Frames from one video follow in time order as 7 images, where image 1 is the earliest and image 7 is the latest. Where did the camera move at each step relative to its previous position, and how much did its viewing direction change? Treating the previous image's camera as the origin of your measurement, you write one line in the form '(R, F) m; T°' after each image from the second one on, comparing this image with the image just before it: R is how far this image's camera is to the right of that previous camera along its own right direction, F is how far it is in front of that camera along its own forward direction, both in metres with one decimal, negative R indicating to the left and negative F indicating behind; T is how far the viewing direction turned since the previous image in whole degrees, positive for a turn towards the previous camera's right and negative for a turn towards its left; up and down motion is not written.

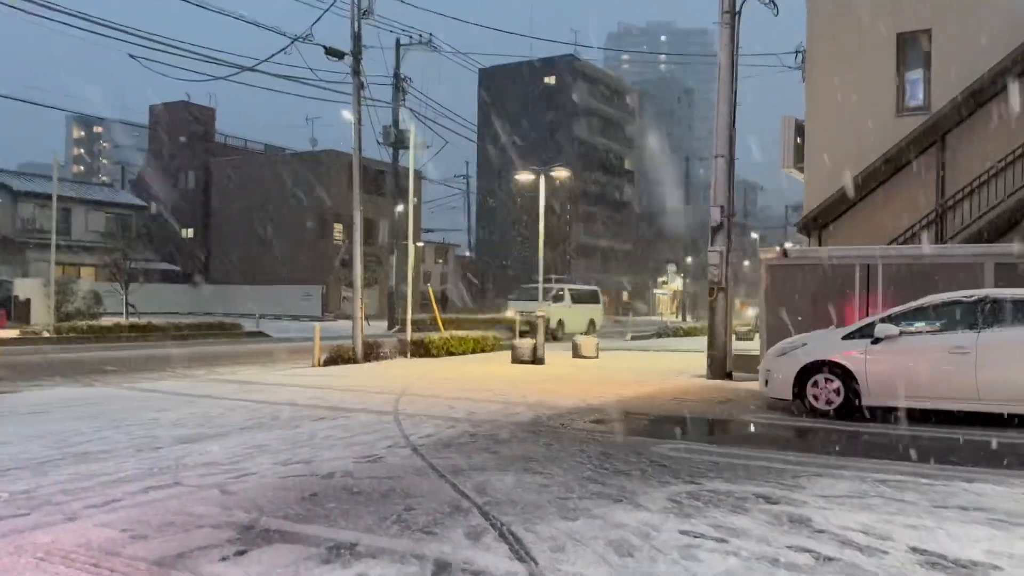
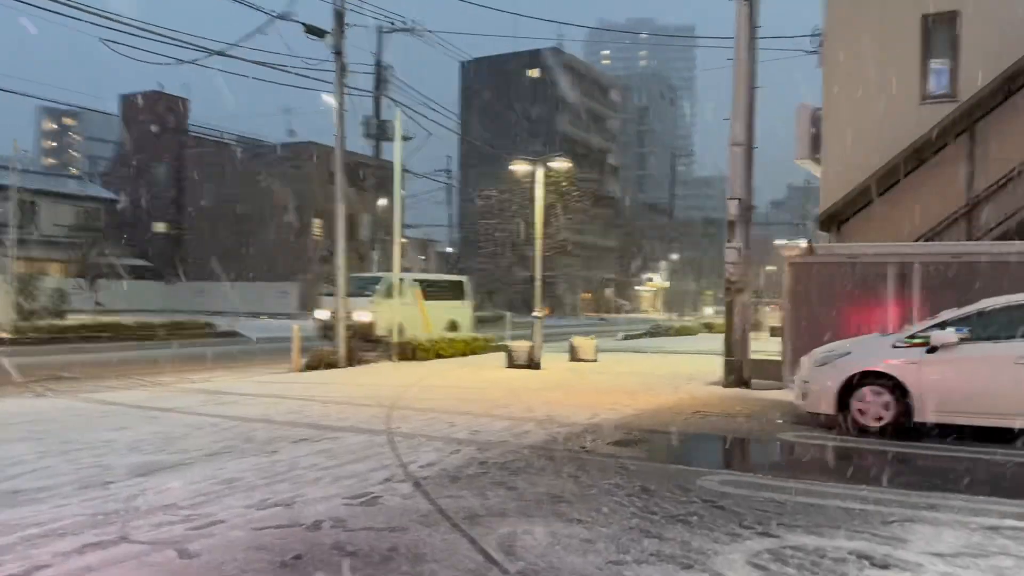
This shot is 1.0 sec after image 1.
(-0.3, +1.3) m; +1°
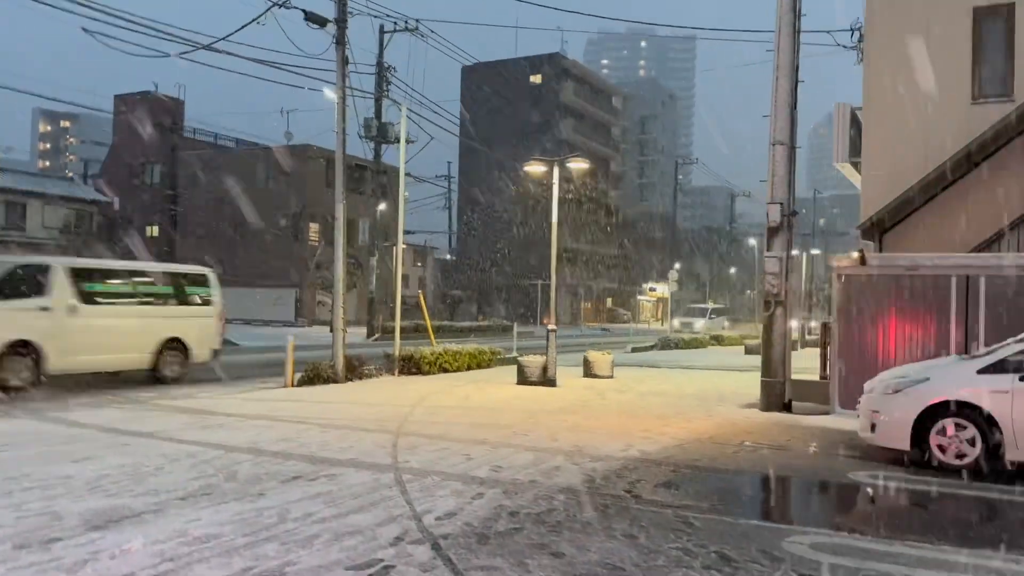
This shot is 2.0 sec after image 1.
(-0.3, +1.3) m; 0°
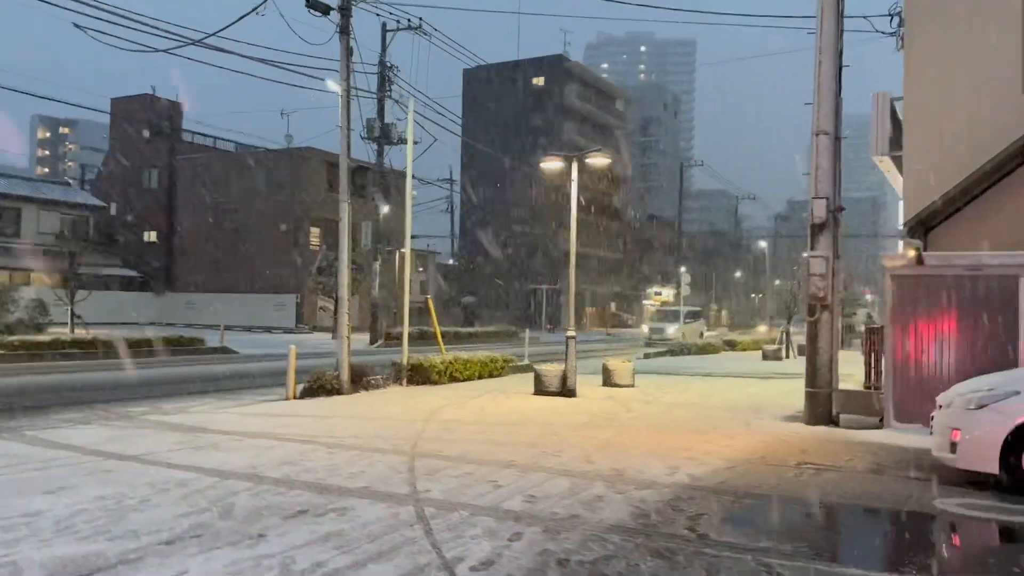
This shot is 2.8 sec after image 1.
(-0.3, +1.0) m; 0°
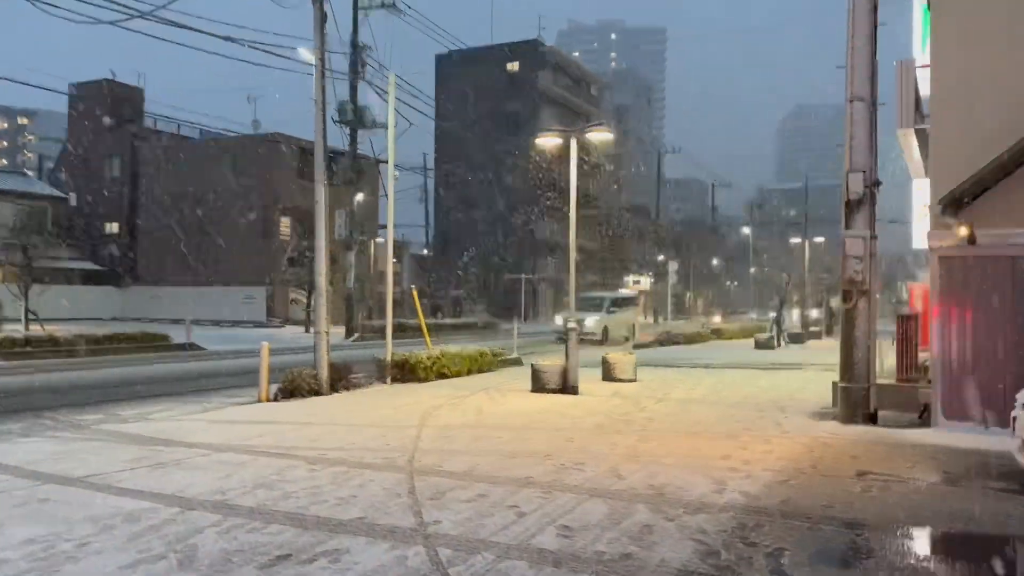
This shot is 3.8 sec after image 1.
(-0.4, +1.3) m; +2°
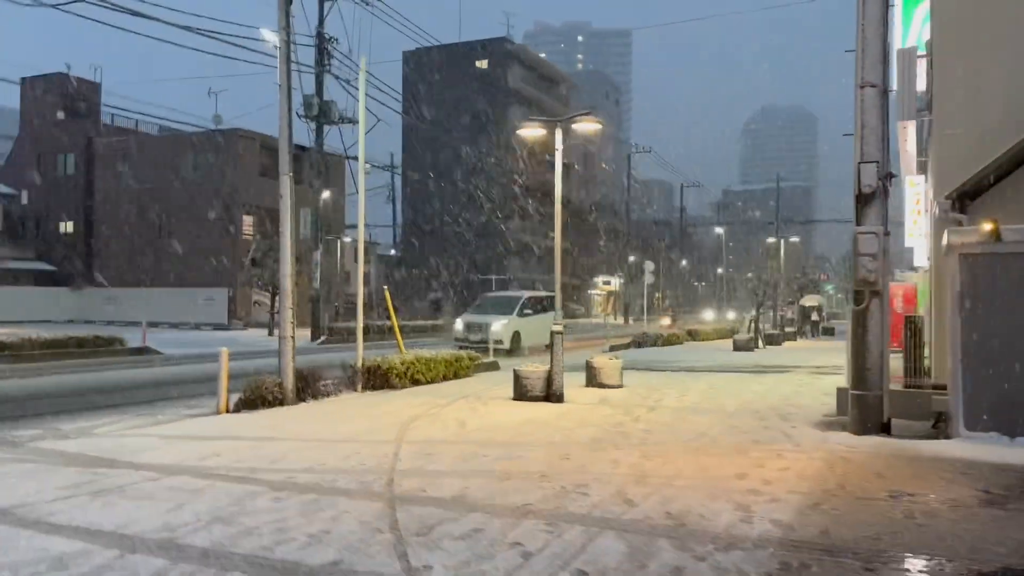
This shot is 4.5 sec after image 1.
(-0.2, +0.9) m; +2°
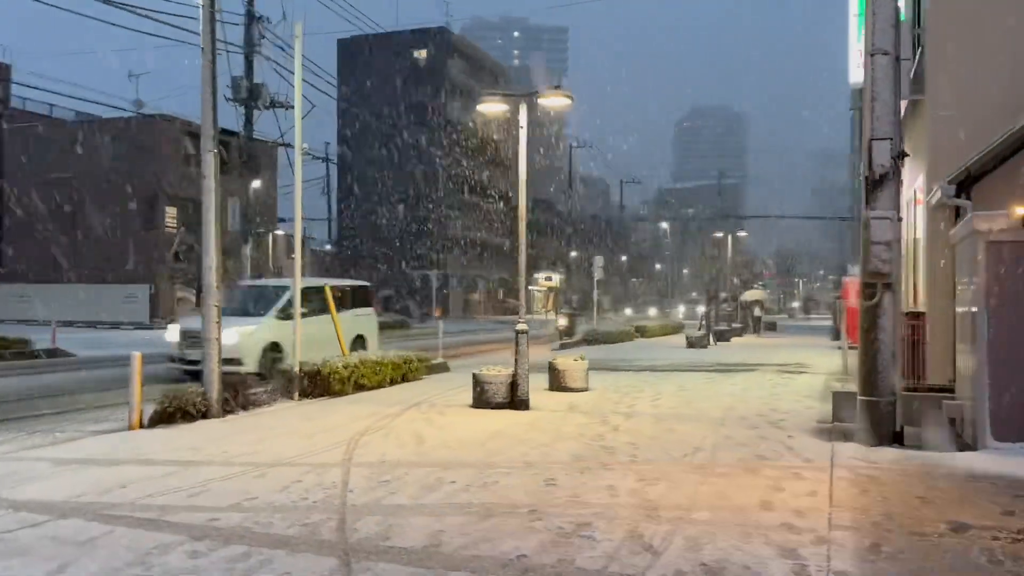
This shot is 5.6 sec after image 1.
(-0.3, +1.4) m; +5°
